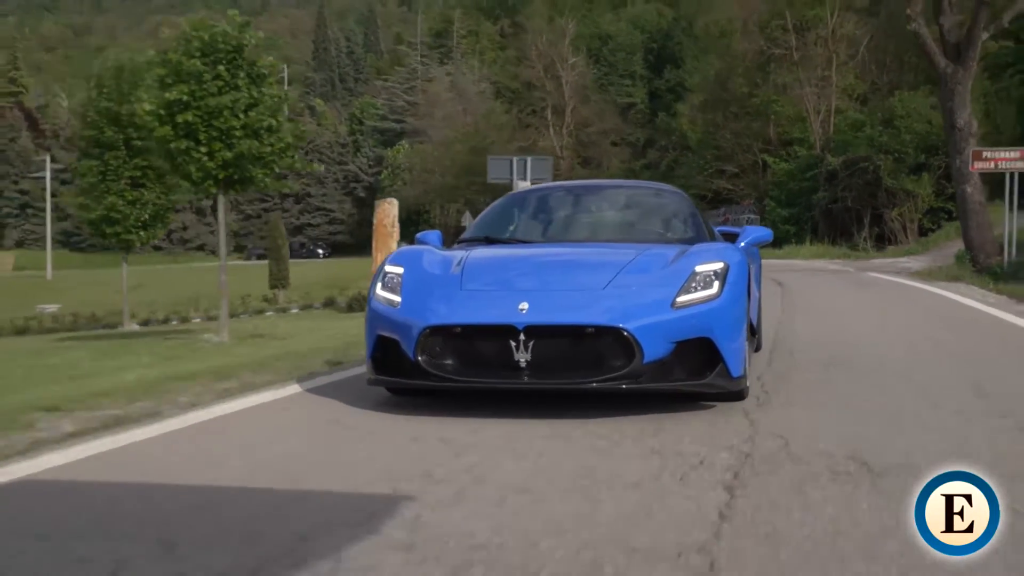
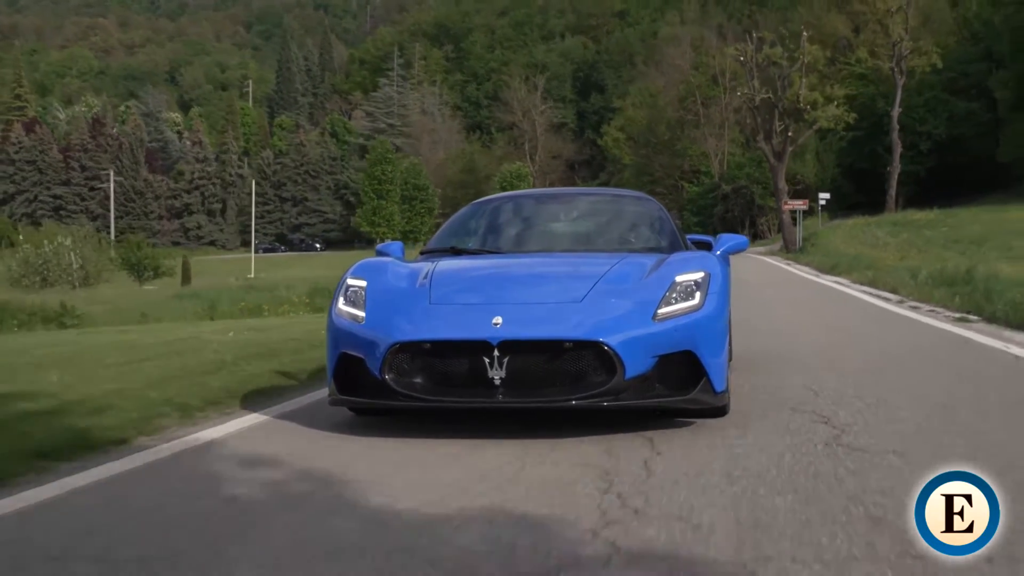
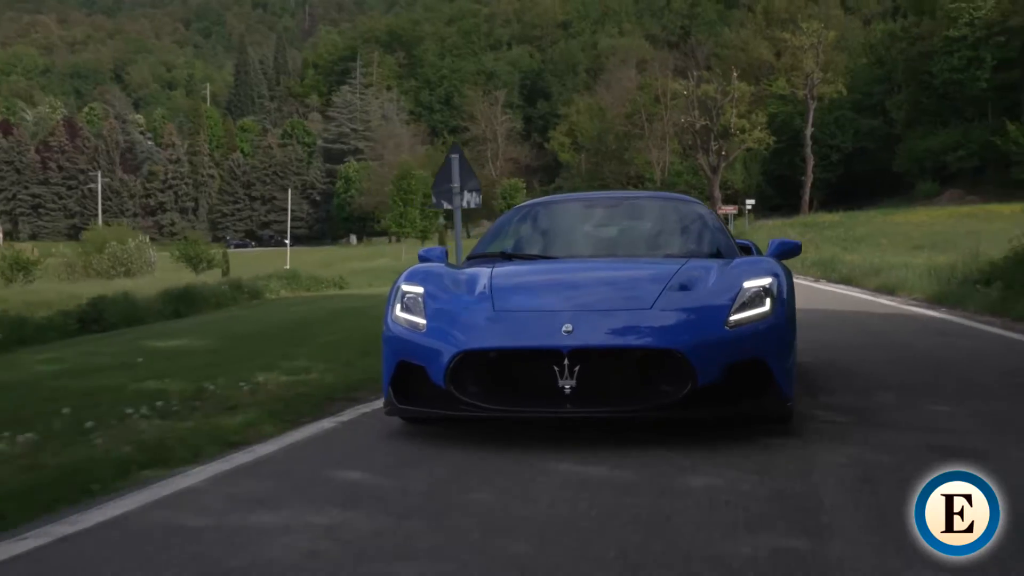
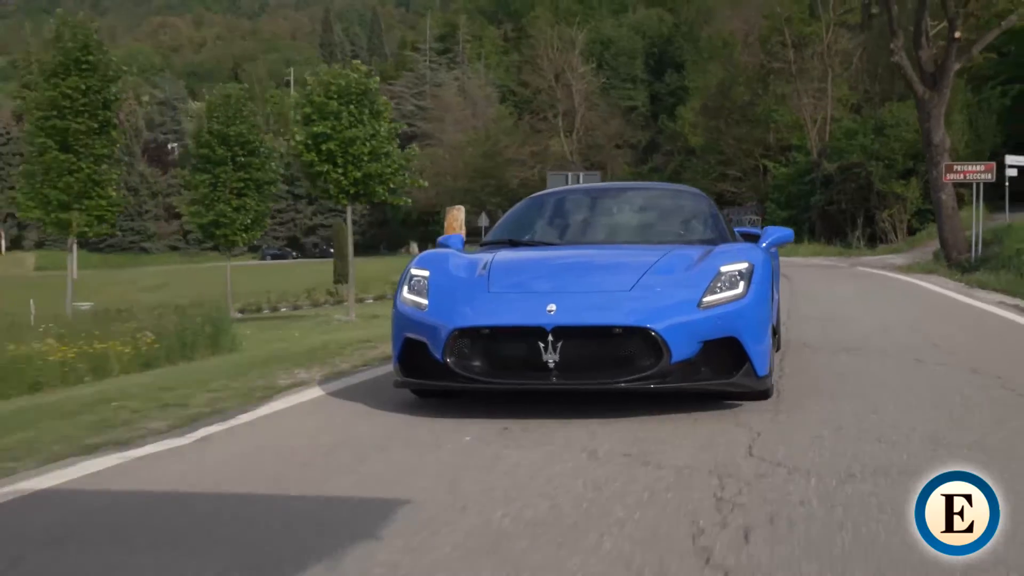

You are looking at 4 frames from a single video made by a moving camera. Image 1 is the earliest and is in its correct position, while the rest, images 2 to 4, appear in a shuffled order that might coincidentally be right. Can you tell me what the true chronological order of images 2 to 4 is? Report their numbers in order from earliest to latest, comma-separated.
4, 2, 3
